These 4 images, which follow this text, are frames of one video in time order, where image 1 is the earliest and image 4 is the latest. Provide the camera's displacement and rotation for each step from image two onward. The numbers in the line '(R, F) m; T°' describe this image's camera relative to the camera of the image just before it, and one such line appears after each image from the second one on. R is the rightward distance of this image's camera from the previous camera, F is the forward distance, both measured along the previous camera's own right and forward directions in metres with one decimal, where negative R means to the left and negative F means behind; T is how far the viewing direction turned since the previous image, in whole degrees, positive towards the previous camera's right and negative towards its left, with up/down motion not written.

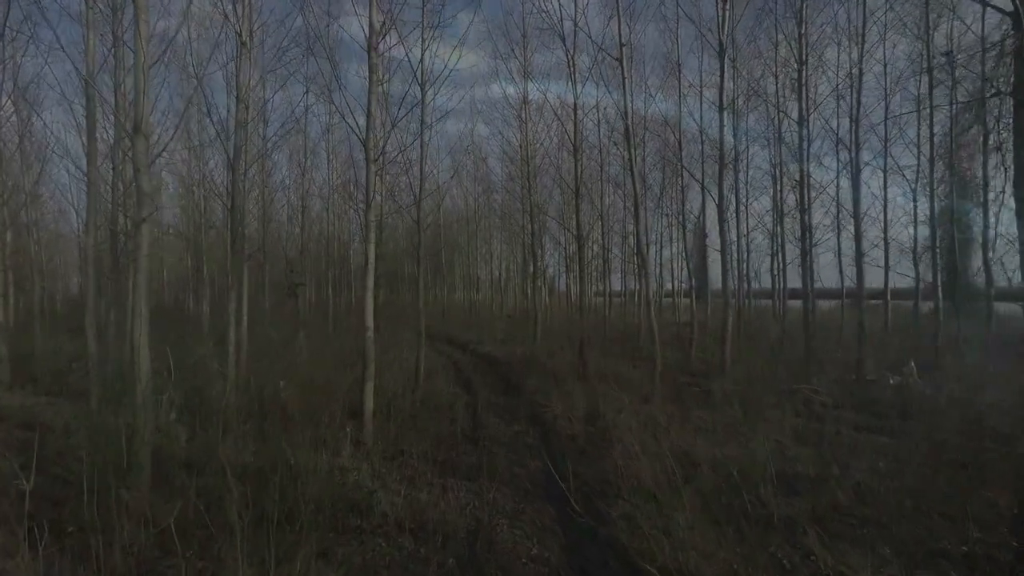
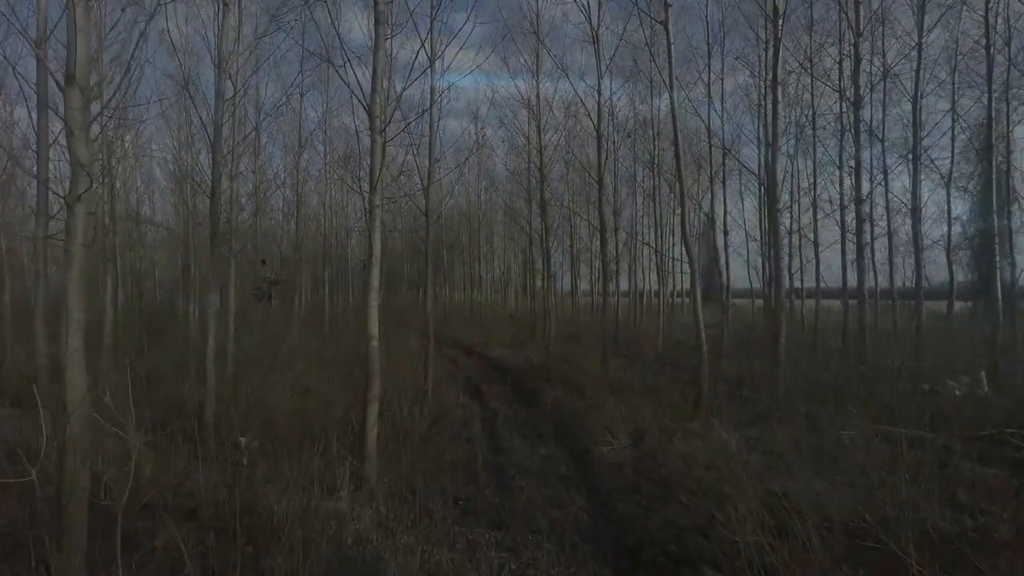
(-0.4, +1.5) m; 0°
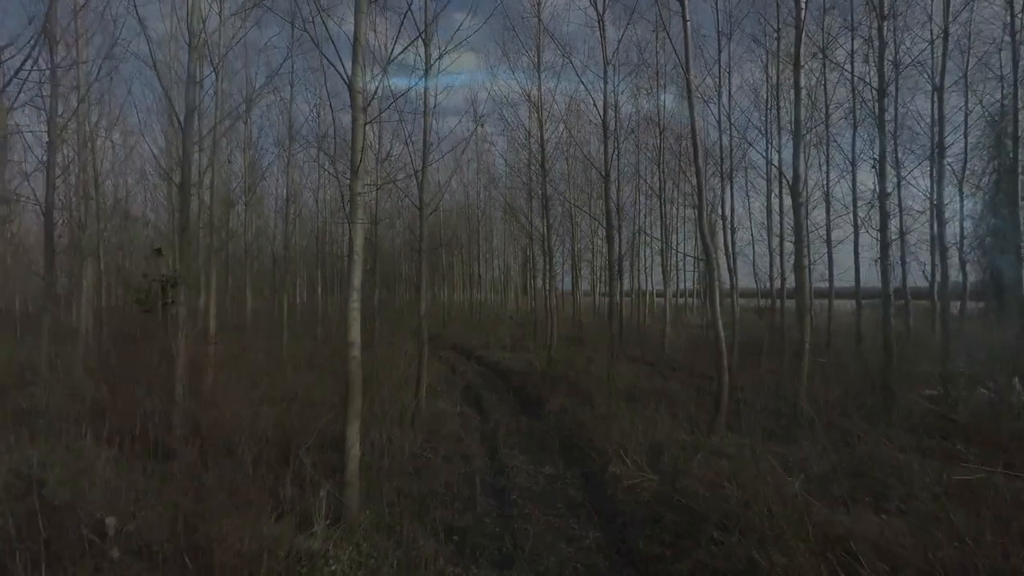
(0.0, +0.8) m; 0°
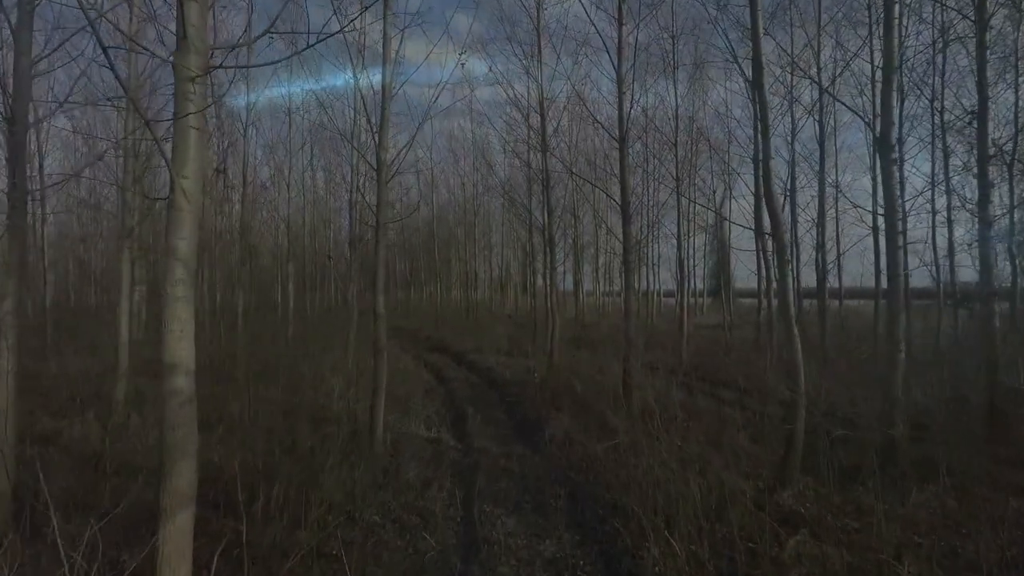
(+0.1, +2.6) m; 0°
